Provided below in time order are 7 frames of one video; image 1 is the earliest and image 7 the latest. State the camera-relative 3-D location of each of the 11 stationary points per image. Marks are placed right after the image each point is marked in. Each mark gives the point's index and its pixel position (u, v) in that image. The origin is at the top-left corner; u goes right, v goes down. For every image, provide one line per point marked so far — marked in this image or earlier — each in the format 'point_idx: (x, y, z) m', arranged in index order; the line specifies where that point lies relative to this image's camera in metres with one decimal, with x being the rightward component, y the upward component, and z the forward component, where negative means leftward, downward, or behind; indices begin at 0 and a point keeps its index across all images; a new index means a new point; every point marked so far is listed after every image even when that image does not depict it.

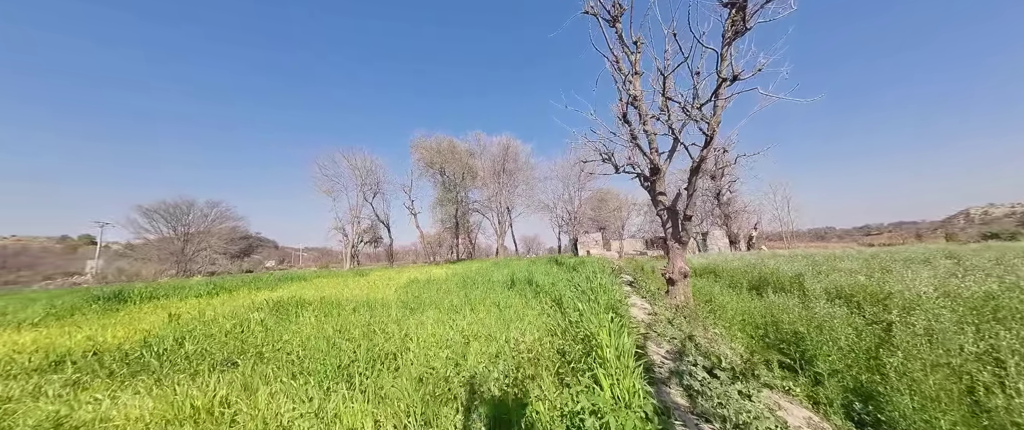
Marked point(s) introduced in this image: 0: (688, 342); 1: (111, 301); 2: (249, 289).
0: (+2.1, -1.5, +3.6) m
1: (-12.4, -2.6, +9.6) m
2: (-9.6, -2.7, +11.2) m
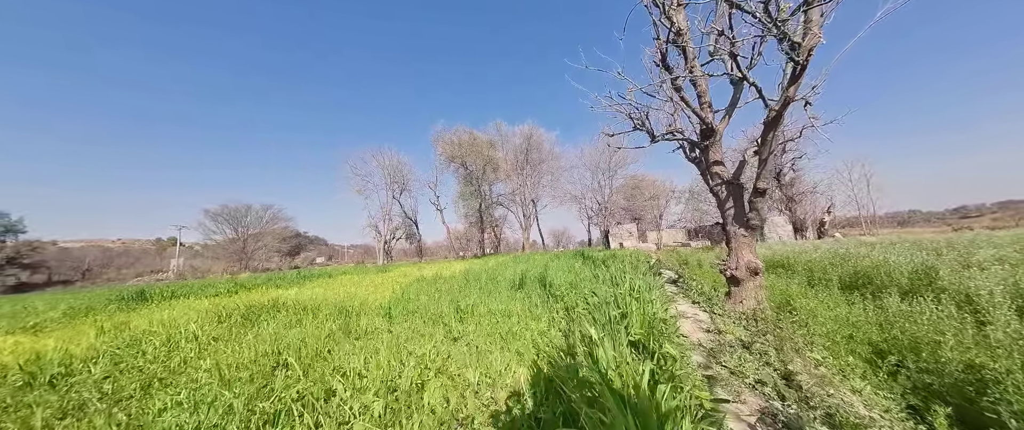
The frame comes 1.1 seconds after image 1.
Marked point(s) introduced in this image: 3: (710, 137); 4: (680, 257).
0: (+1.9, -1.2, +2.1) m
1: (-11.8, -2.6, +9.6) m
2: (-8.8, -2.5, +10.9) m
3: (+3.4, +1.3, +5.2) m
4: (+9.0, -2.3, +16.5) m
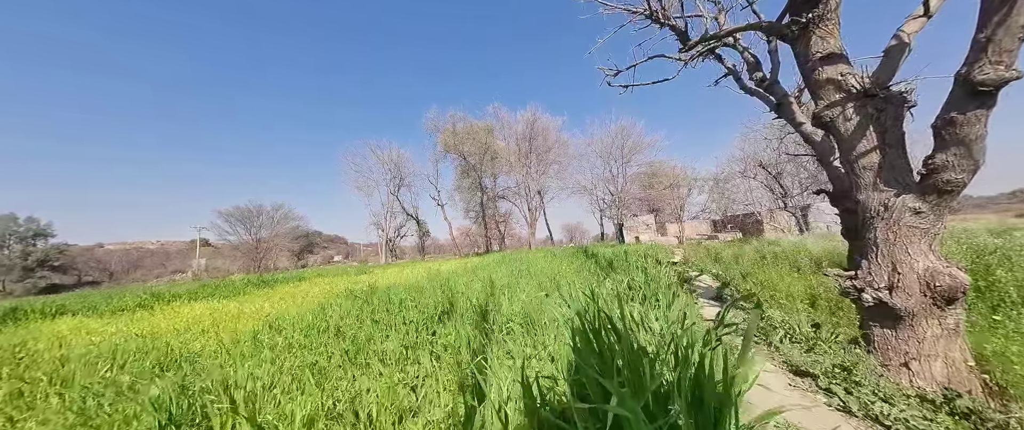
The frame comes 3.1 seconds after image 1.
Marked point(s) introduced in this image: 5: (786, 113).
0: (+0.9, -1.0, -0.6) m
1: (-12.4, -2.5, +7.7) m
2: (-9.4, -2.4, +8.9) m
3: (+2.4, +1.7, +2.5) m
4: (+8.7, -1.7, +13.5) m
5: (+2.8, +1.0, +3.1) m
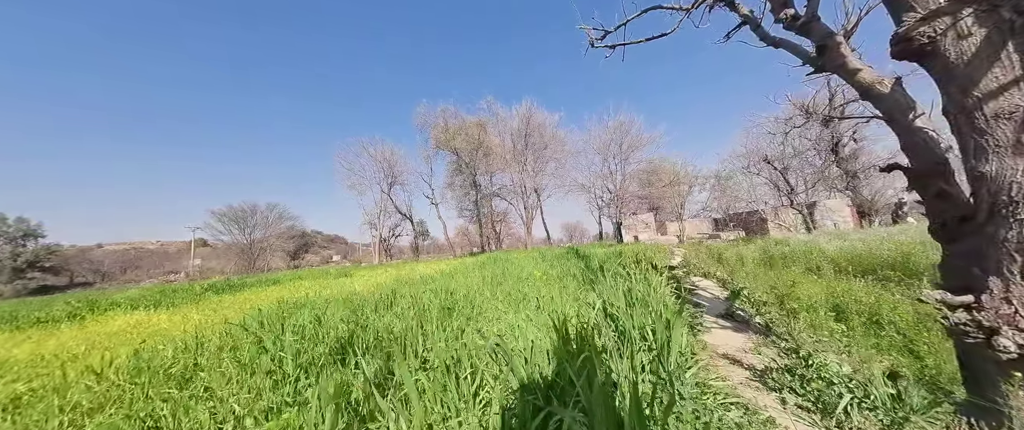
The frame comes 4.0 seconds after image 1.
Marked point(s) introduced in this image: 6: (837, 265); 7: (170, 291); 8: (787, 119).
0: (+0.3, -0.9, -1.5) m
1: (-12.9, -2.5, +6.8) m
2: (-9.9, -2.3, +7.9) m
3: (+1.9, +1.7, +1.5) m
4: (+8.2, -1.6, +12.6) m
5: (+2.3, +1.1, +2.2) m
6: (+7.7, -1.2, +7.3) m
7: (-11.2, -2.5, +10.1) m
8: (+17.8, +6.2, +19.8) m
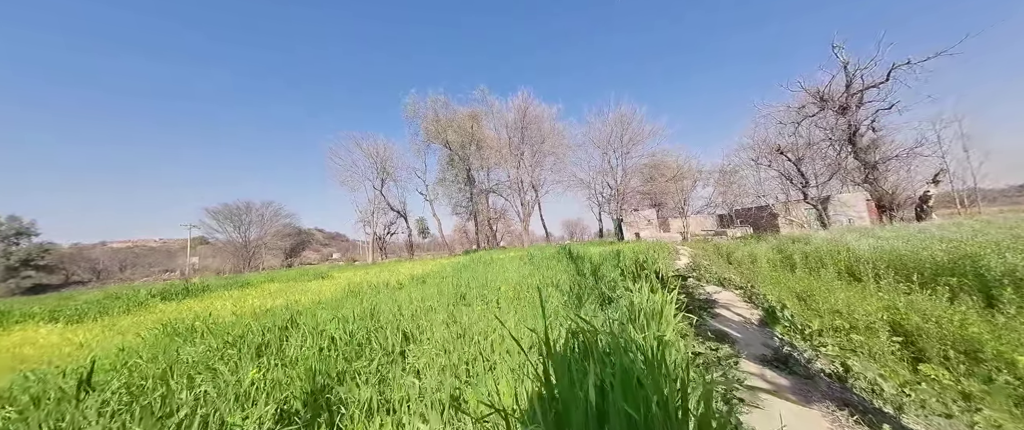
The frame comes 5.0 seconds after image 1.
0: (-0.2, -0.9, -2.6) m
1: (-13.4, -2.4, +5.7) m
2: (-10.4, -2.3, +6.9) m
3: (+1.4, +1.8, +0.4) m
4: (+7.8, -1.4, +11.4) m
5: (+1.8, +1.2, +1.0) m
6: (+7.3, -1.1, +6.2) m
7: (-11.6, -2.4, +9.0) m
8: (+17.4, +6.5, +18.5) m
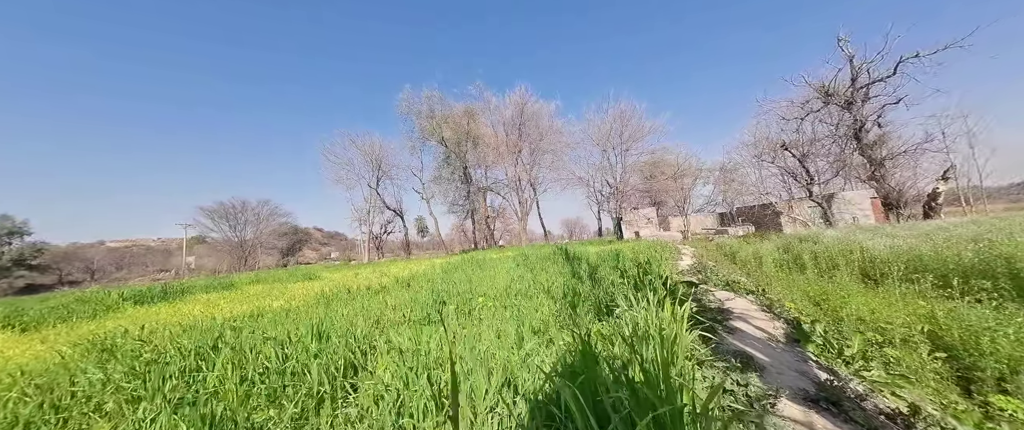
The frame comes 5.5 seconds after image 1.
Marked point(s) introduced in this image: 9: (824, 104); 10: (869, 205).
0: (-0.3, -0.9, -3.1) m
1: (-13.5, -2.4, +5.2) m
2: (-10.5, -2.2, +6.4) m
3: (+1.2, +1.8, -0.1) m
4: (+7.6, -1.3, +11.0) m
5: (+1.6, +1.2, +0.5) m
6: (+7.1, -1.0, +5.7) m
7: (-11.8, -2.4, +8.5) m
8: (+17.2, +6.6, +18.1) m
9: (+17.7, +6.3, +17.3) m
10: (+20.0, +0.5, +17.0) m
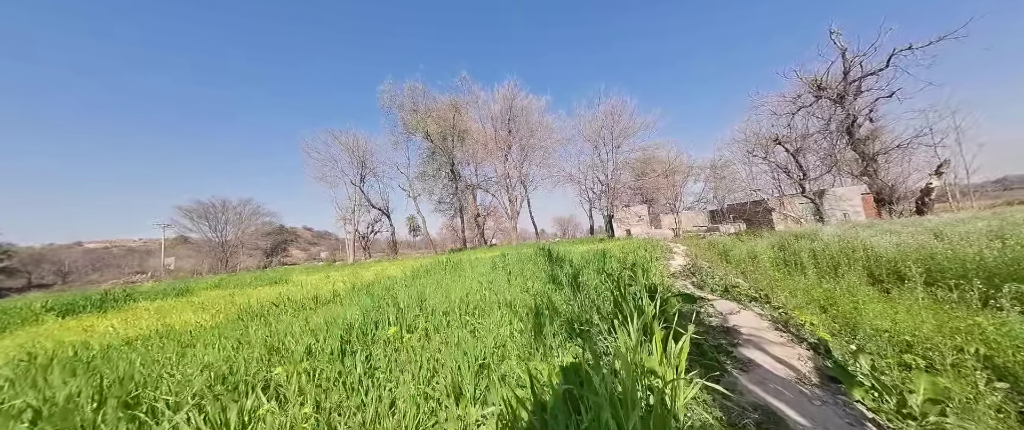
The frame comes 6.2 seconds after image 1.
0: (-0.6, -0.9, -3.8) m
1: (-14.0, -2.4, +4.2) m
2: (-11.0, -2.2, +5.4) m
3: (+0.9, +1.8, -0.8) m
4: (+7.0, -1.2, +10.4) m
5: (+1.2, +1.2, -0.2) m
6: (+6.6, -0.9, +5.1) m
7: (-12.4, -2.3, +7.5) m
8: (+16.4, +6.8, +17.7) m
9: (+16.9, +6.5, +17.0) m
10: (+19.2, +0.7, +16.7) m
